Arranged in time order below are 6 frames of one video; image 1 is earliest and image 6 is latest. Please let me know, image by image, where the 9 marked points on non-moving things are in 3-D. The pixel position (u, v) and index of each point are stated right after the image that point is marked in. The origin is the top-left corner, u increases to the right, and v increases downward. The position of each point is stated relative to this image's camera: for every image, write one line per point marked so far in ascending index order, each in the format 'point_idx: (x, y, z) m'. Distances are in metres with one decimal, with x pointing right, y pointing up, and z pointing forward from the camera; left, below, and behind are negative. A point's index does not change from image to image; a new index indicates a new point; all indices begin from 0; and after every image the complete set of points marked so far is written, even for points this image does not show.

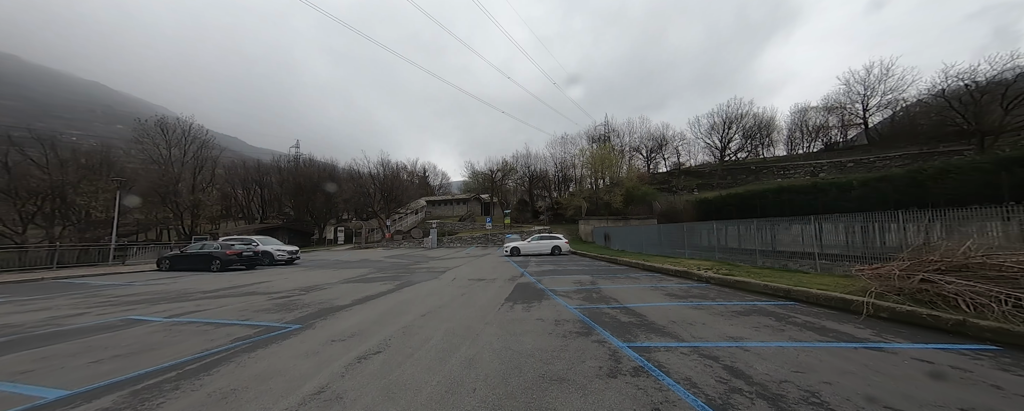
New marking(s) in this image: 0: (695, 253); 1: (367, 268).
0: (+11.3, -3.1, +19.3) m
1: (-8.1, -3.5, +16.6) m
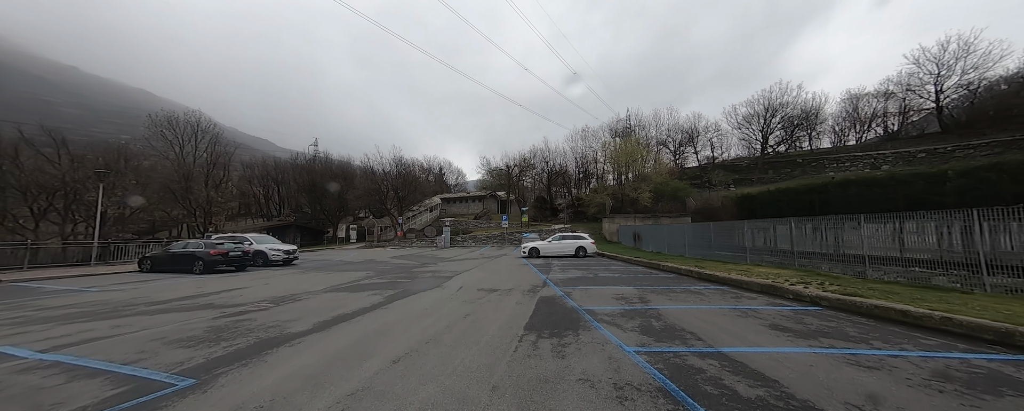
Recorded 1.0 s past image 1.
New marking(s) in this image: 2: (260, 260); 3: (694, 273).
0: (+12.3, -2.8, +16.3) m
1: (-7.1, -3.3, +14.6) m
2: (-13.6, -3.0, +15.7) m
3: (+6.7, -2.5, +10.7) m
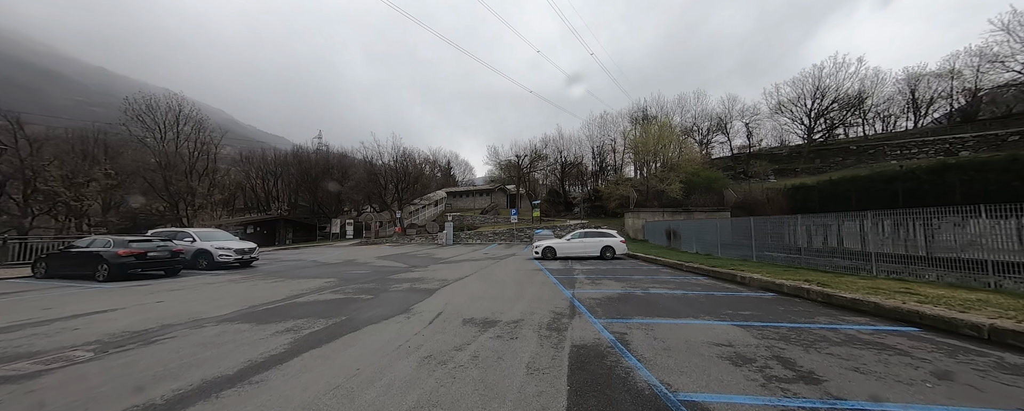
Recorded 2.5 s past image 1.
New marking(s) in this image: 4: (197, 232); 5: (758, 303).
0: (+12.8, -2.3, +12.1) m
1: (-6.8, -2.7, +11.2) m
2: (-13.2, -2.5, +12.5) m
3: (+6.9, -2.0, +6.7) m
4: (-14.0, -1.2, +13.0) m
5: (+5.4, -2.1, +6.5) m
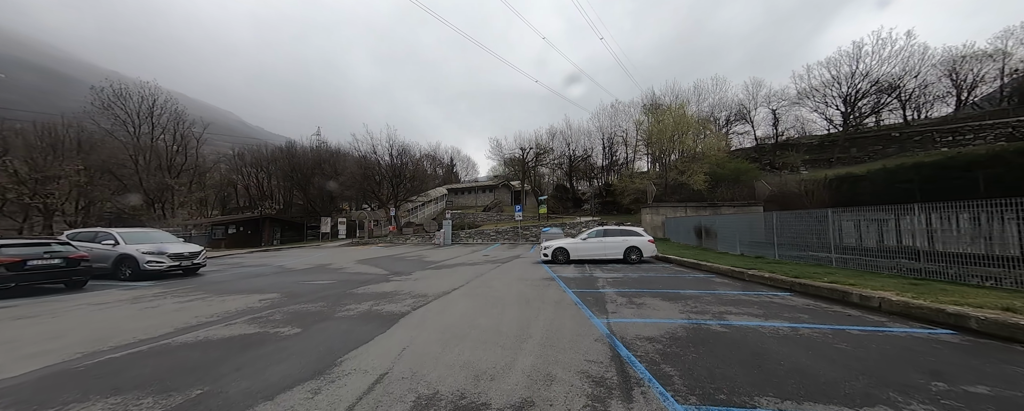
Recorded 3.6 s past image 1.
0: (+12.9, -1.9, +9.0) m
1: (-6.7, -2.5, +8.5) m
2: (-13.1, -2.2, +9.9) m
3: (+6.9, -1.7, +3.8) m
4: (-13.9, -1.0, +10.4) m
5: (+5.4, -1.8, +3.6) m
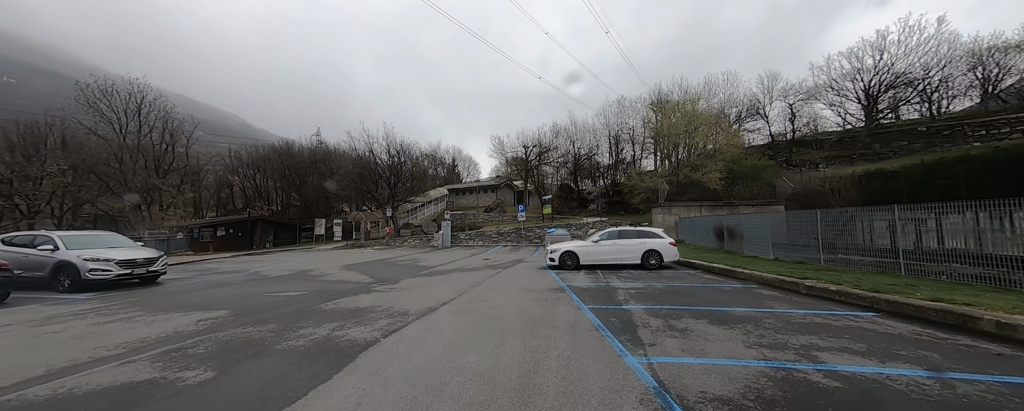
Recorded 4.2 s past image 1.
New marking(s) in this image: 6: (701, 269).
0: (+12.9, -1.8, +7.4) m
1: (-6.6, -2.4, +7.0) m
2: (-13.1, -2.2, +8.5) m
3: (+6.9, -1.6, +2.2) m
4: (-13.8, -0.9, +9.0) m
5: (+5.4, -1.7, +2.0) m
6: (+7.2, -2.4, +11.1) m
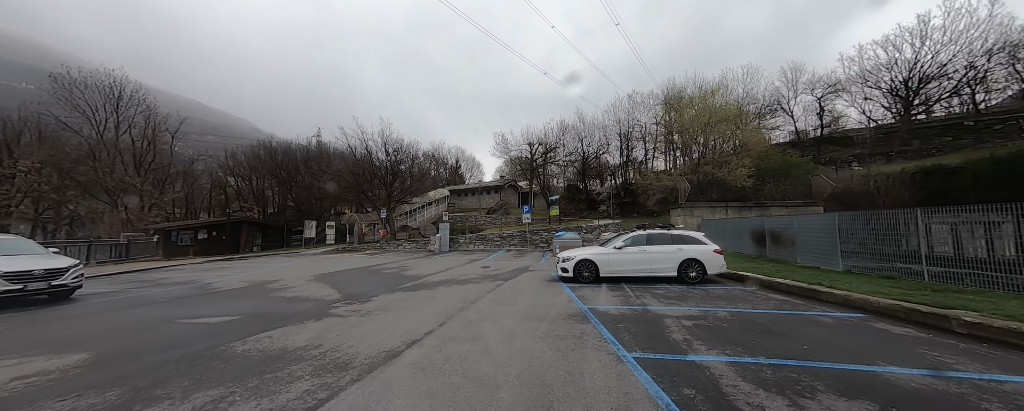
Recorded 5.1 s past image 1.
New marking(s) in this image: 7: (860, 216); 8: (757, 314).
0: (+12.9, -1.7, +4.9) m
1: (-6.6, -2.3, +4.9) m
2: (-13.0, -2.1, +6.5) m
3: (+6.8, -1.4, -0.1) m
4: (-13.8, -0.8, +7.0) m
5: (+5.4, -1.5, -0.4) m
6: (+7.3, -2.3, +8.7) m
7: (+12.8, -0.4, +9.6) m
8: (+4.7, -2.1, +5.7) m
